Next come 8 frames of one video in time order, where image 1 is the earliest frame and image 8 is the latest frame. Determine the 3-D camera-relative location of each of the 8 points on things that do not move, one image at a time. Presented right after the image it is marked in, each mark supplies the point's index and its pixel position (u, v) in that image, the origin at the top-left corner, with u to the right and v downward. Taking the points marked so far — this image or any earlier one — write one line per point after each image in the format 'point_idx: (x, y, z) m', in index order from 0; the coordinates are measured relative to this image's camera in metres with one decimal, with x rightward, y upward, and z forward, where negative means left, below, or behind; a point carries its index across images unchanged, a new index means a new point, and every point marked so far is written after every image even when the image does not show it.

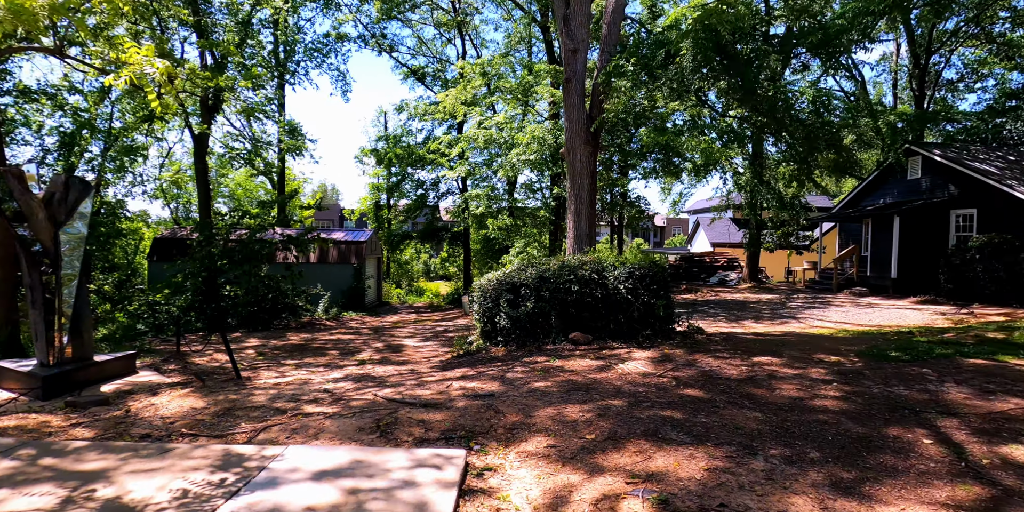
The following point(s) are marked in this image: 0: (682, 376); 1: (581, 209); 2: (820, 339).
0: (+1.8, -1.3, +5.8) m
1: (+1.1, +0.7, +8.6) m
2: (+4.1, -1.2, +7.3) m
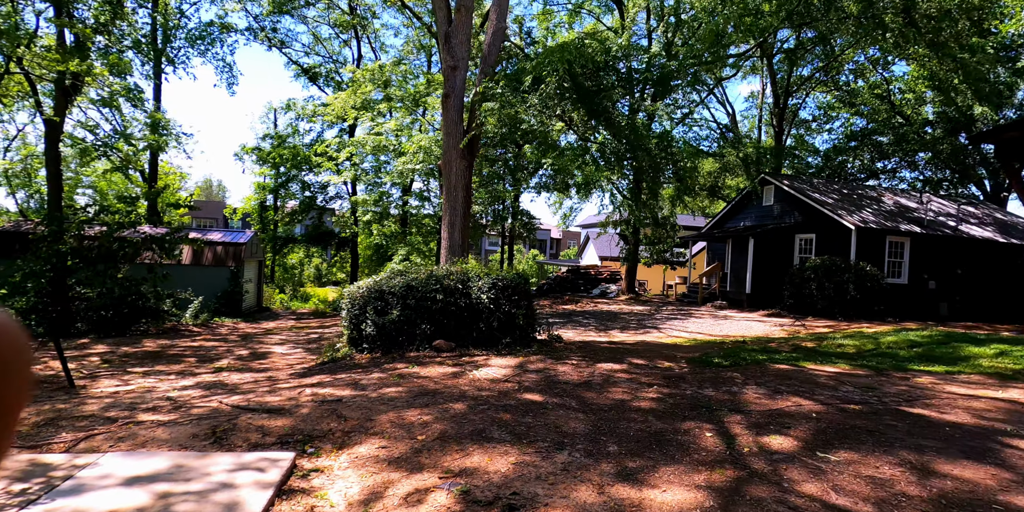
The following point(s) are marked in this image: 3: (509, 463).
0: (+0.2, -1.4, +6.1) m
1: (-0.9, +0.6, +8.8) m
2: (+2.2, -1.4, +8.0) m
3: (0.0, -1.6, +4.0) m
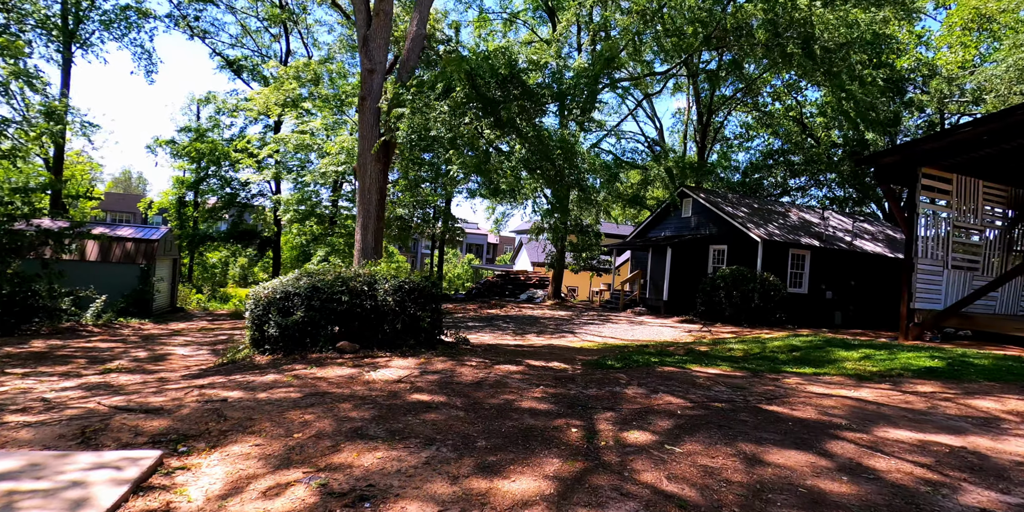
0: (-1.1, -1.4, +6.1) m
1: (-2.4, +0.6, +8.8) m
2: (+0.8, -1.5, +8.3) m
3: (-1.0, -1.6, +4.1) m
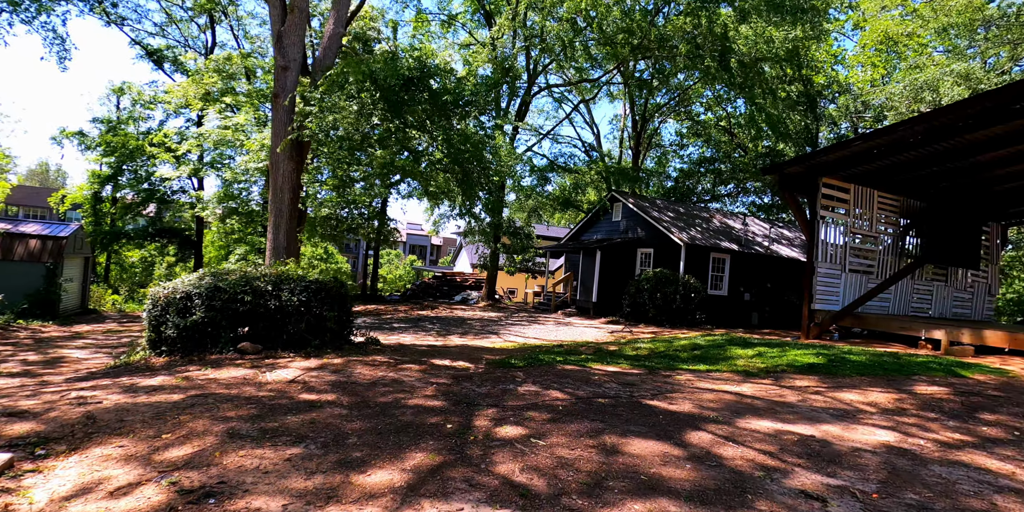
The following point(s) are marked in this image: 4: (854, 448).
0: (-2.3, -1.4, +6.1) m
1: (-3.8, +0.6, +8.6) m
2: (-0.6, -1.5, +8.3) m
3: (-2.1, -1.5, +4.0) m
4: (+2.9, -1.6, +4.5) m
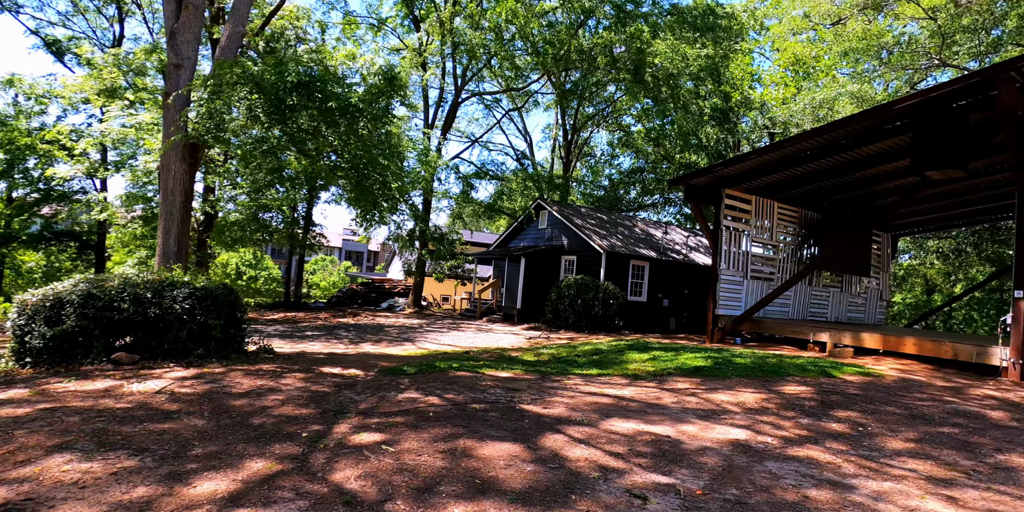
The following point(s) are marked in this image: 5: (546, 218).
0: (-3.6, -1.5, +5.8) m
1: (-5.3, +0.5, +8.2) m
2: (-2.1, -1.6, +8.2) m
3: (-3.2, -1.5, +3.8) m
4: (+1.7, -1.7, +4.7) m
5: (+1.1, +1.2, +16.7) m
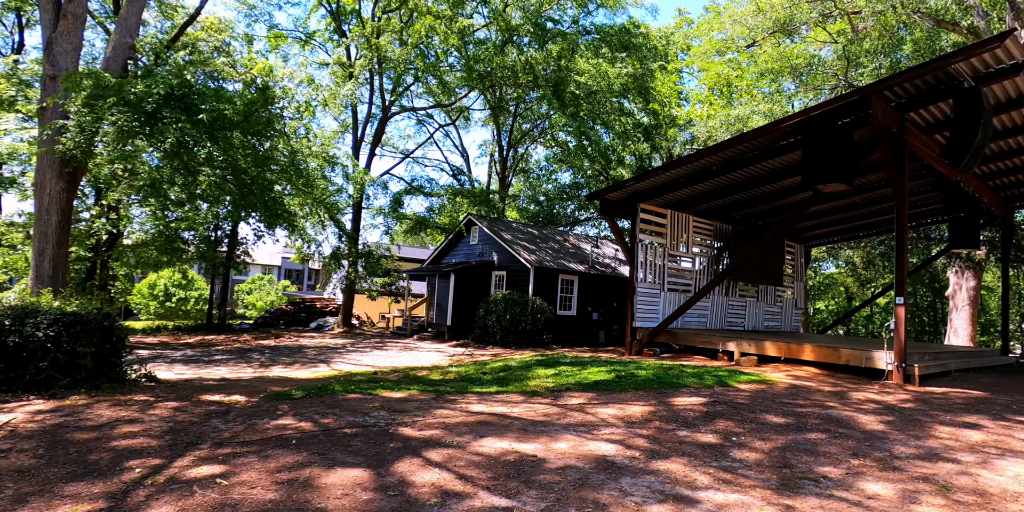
0: (-4.9, -1.7, +5.4) m
1: (-6.8, +0.2, +7.7) m
2: (-3.6, -1.9, +7.9) m
3: (-4.4, -1.7, +3.4) m
4: (+0.4, -1.8, +4.6) m
5: (-1.1, +0.7, +16.7) m
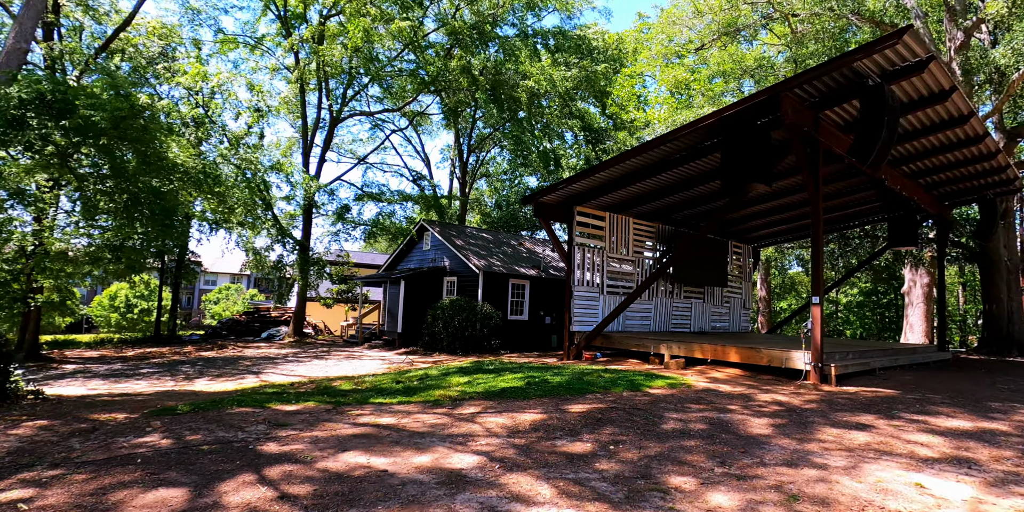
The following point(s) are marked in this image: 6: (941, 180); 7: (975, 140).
0: (-6.2, -1.9, +5.1) m
1: (-8.2, 0.0, +7.4) m
2: (-4.9, -2.0, +7.6) m
3: (-5.6, -1.8, +3.1) m
4: (-0.9, -1.9, +4.4) m
5: (-2.5, +0.5, +16.5) m
6: (+8.6, +1.5, +10.6) m
7: (+7.8, +1.9, +8.9) m
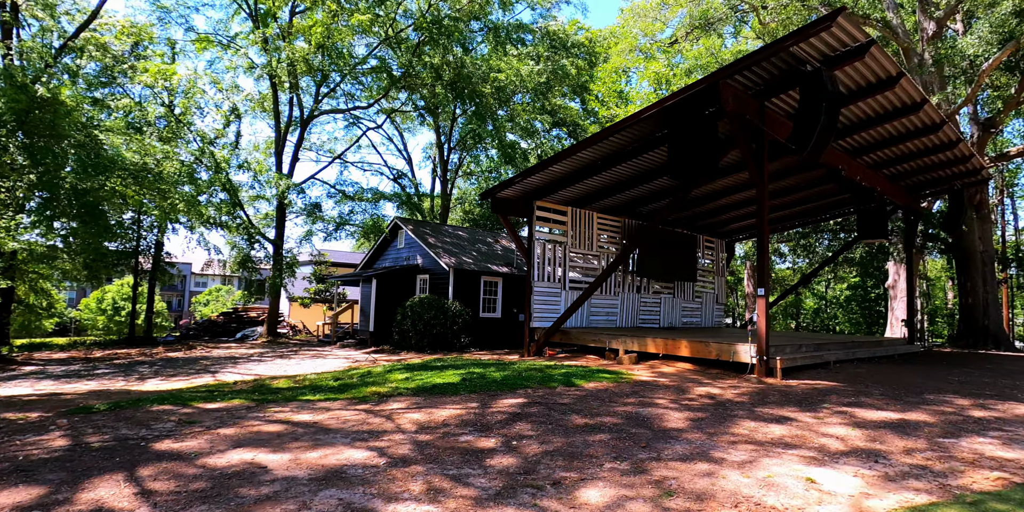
0: (-7.2, -1.8, +5.1) m
1: (-9.1, 0.0, +7.4) m
2: (-5.9, -2.0, +7.6) m
3: (-6.6, -1.8, +3.1) m
4: (-1.8, -1.8, +4.3) m
5: (-3.4, +0.6, +16.4) m
6: (+7.6, +1.7, +10.3) m
7: (+6.8, +2.1, +8.6) m
